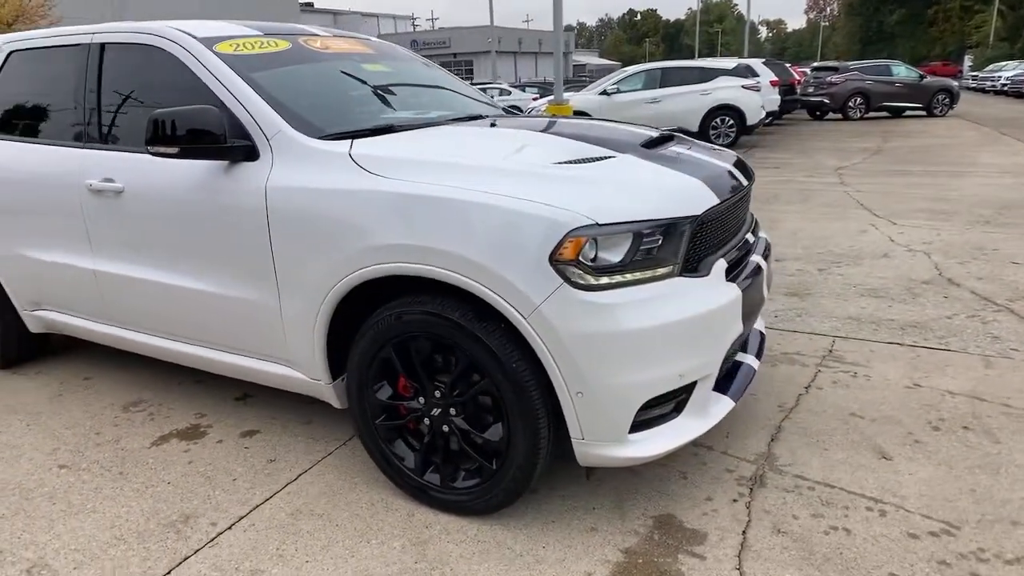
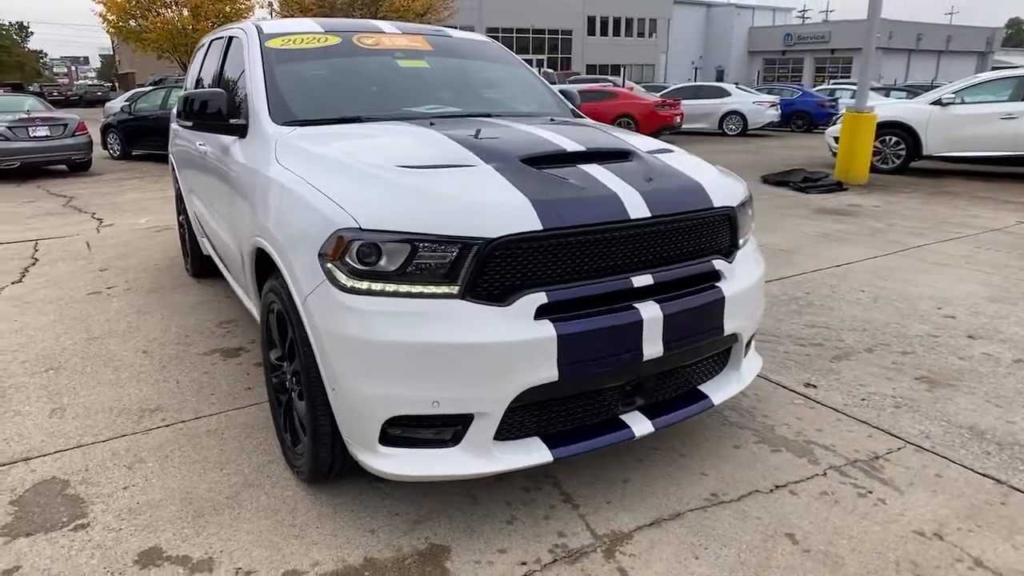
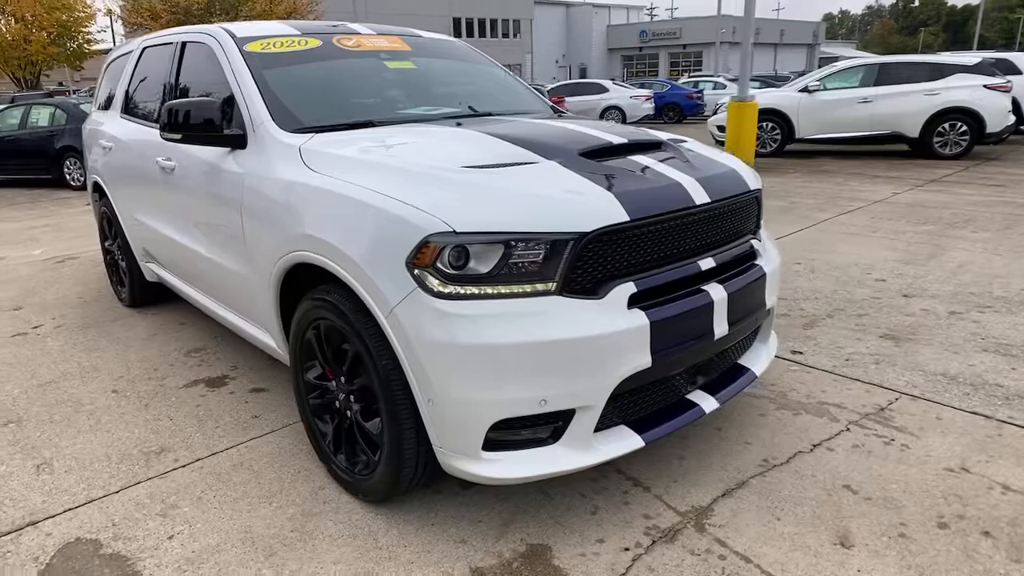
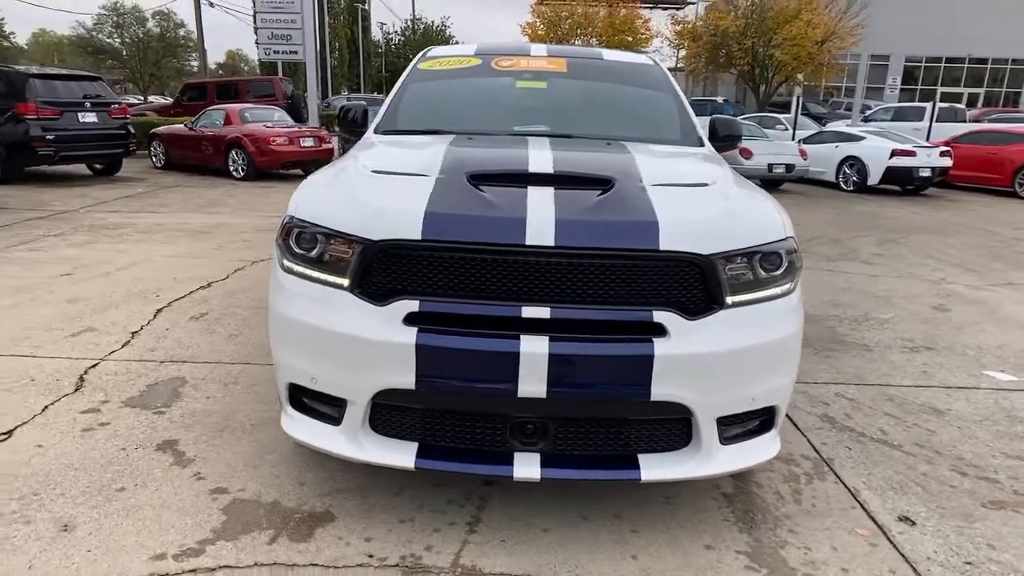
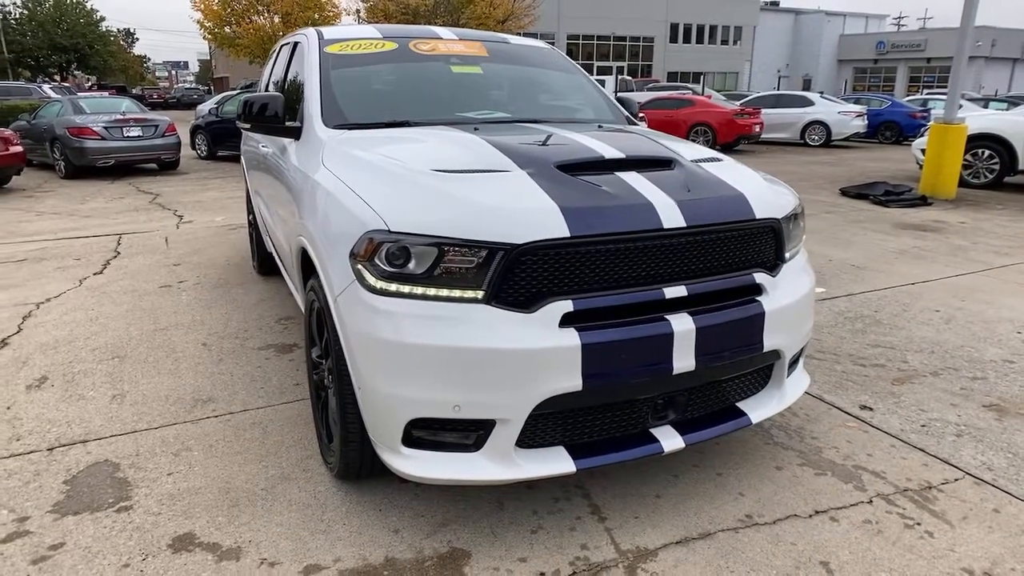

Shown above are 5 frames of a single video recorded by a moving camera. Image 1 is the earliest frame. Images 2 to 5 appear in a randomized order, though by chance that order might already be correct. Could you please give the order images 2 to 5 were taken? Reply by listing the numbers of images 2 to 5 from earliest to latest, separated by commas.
3, 2, 5, 4
